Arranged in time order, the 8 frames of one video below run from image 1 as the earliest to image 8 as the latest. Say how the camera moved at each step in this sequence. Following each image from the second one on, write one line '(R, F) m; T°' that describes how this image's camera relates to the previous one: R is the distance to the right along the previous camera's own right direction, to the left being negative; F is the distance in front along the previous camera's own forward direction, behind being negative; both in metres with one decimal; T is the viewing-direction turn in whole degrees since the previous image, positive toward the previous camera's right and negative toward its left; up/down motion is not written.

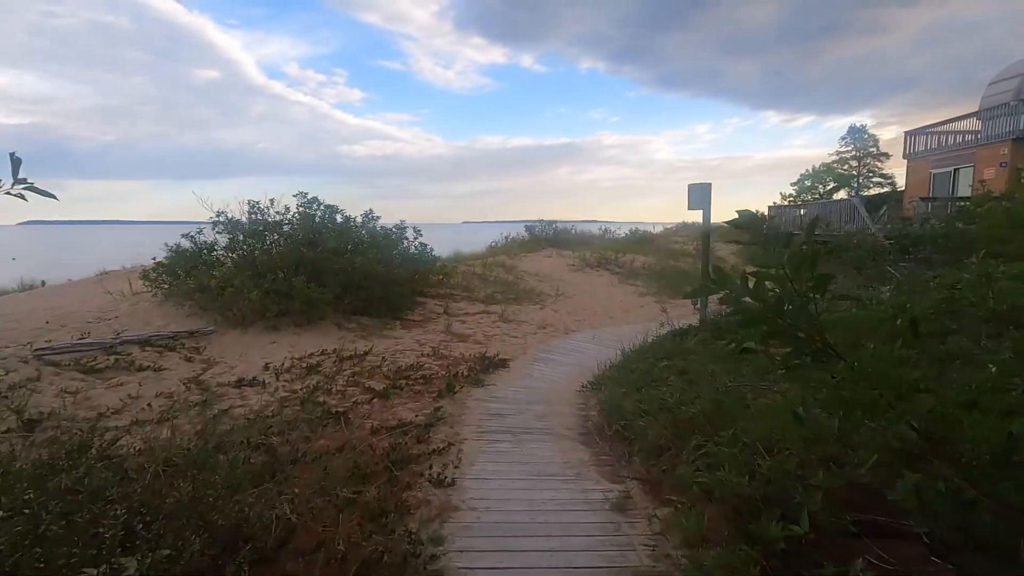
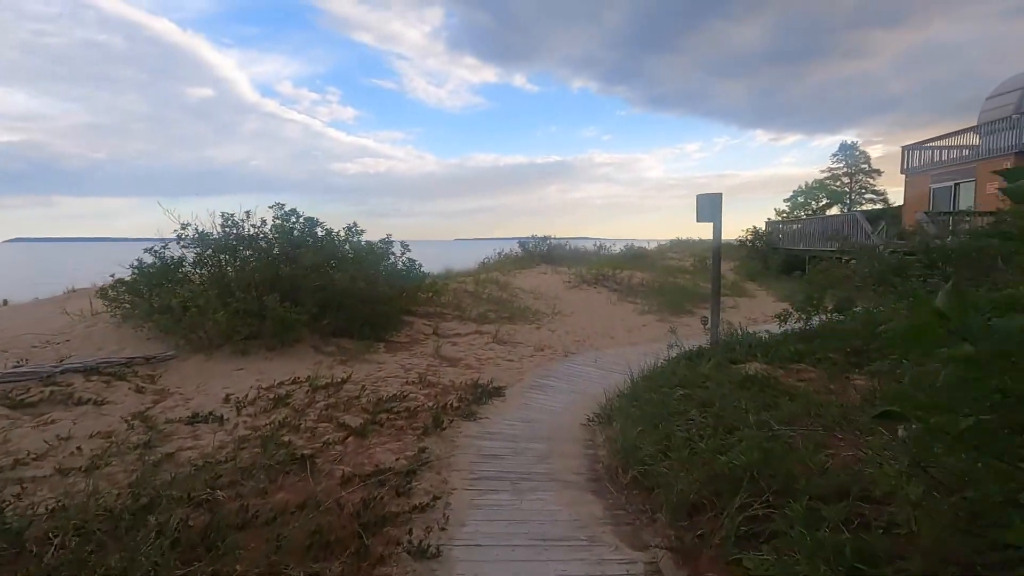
(0.0, +0.8) m; +1°
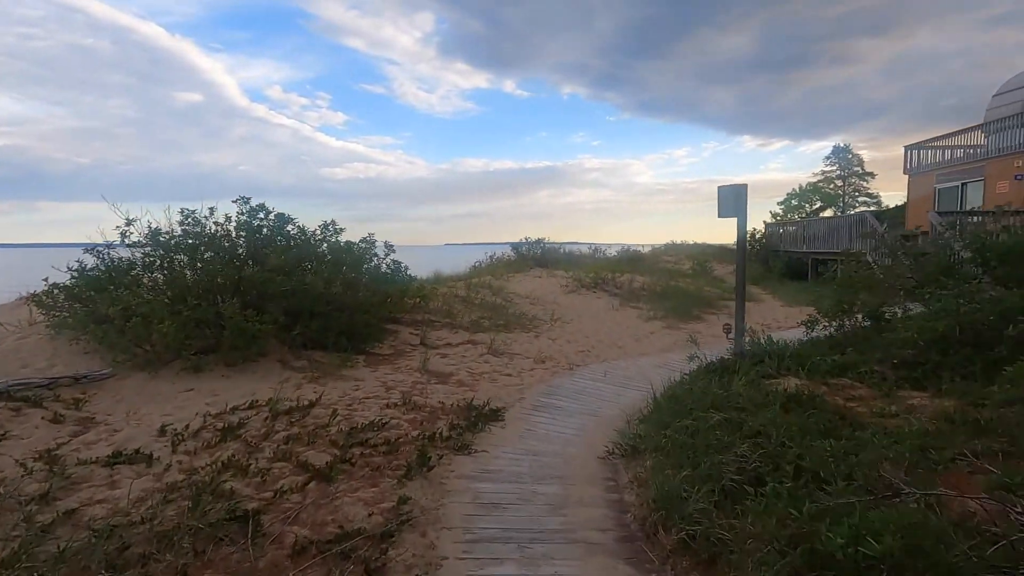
(-0.1, +1.1) m; +1°
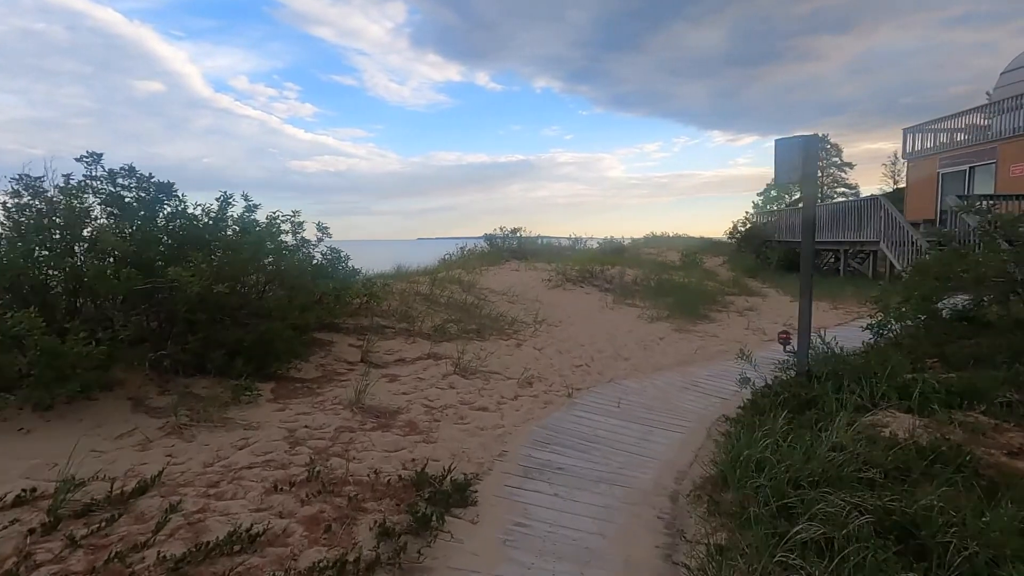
(0.0, +2.3) m; +3°
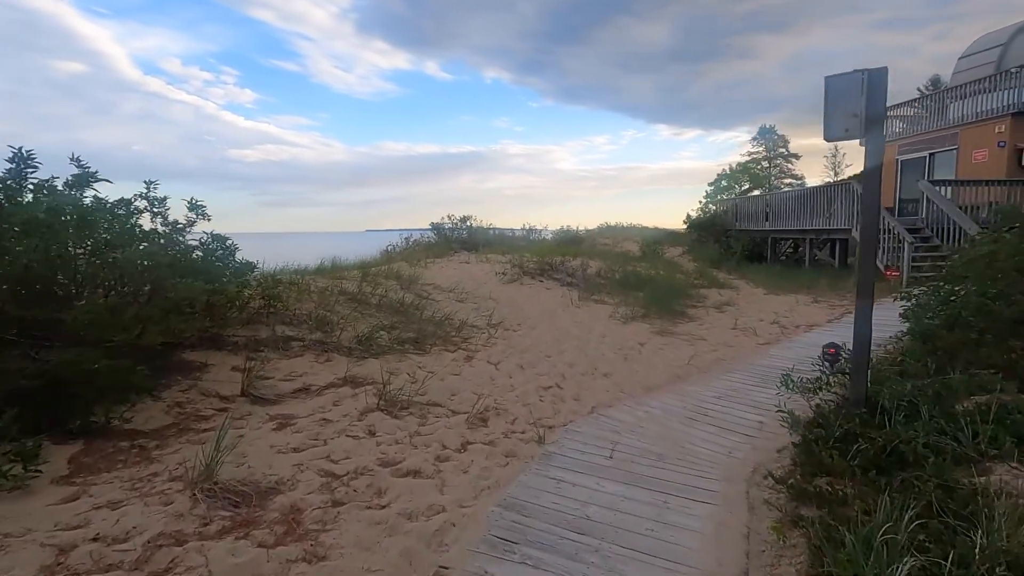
(+0.1, +1.8) m; +5°
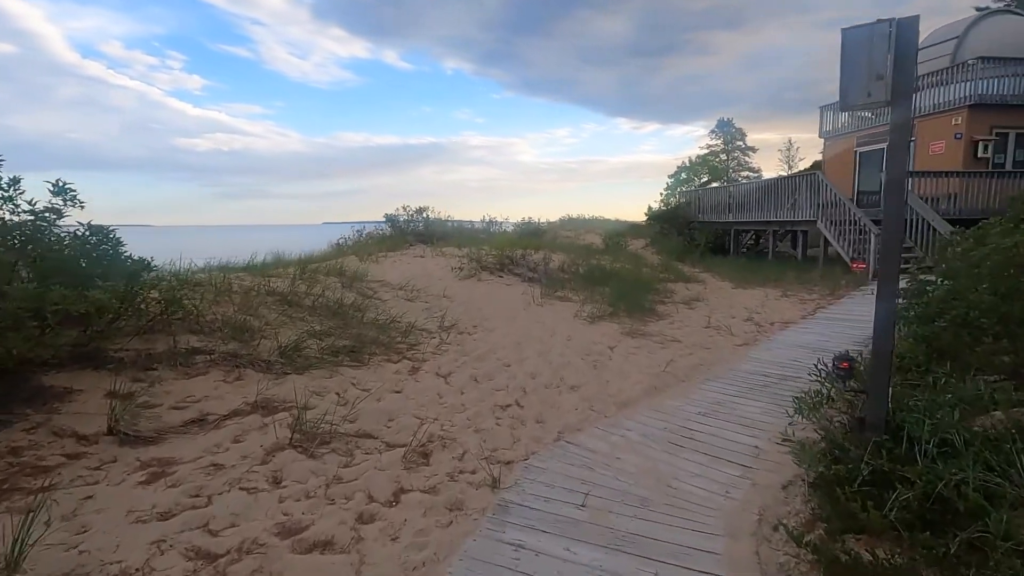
(+0.1, +0.9) m; +4°
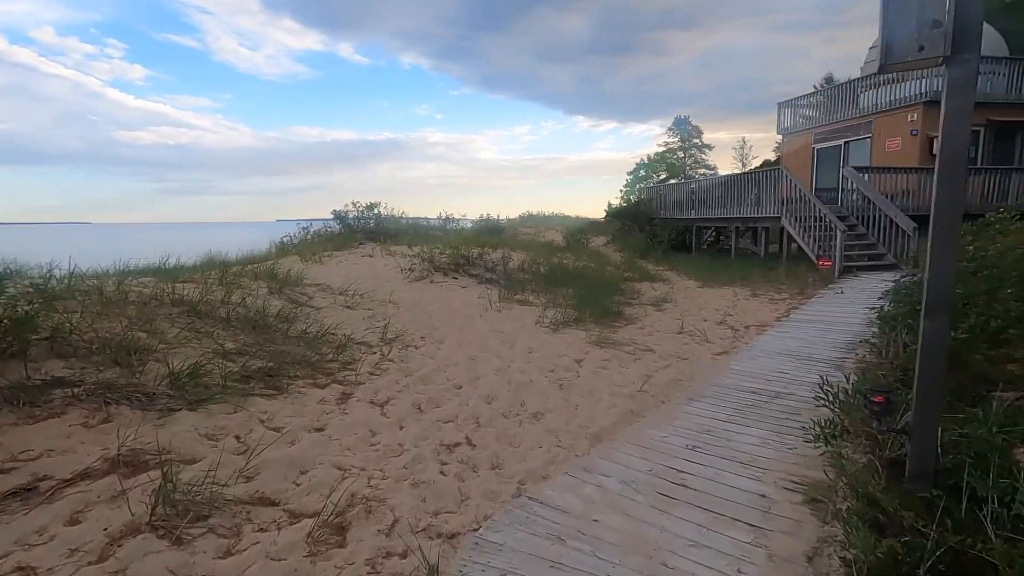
(+0.1, +0.9) m; +4°
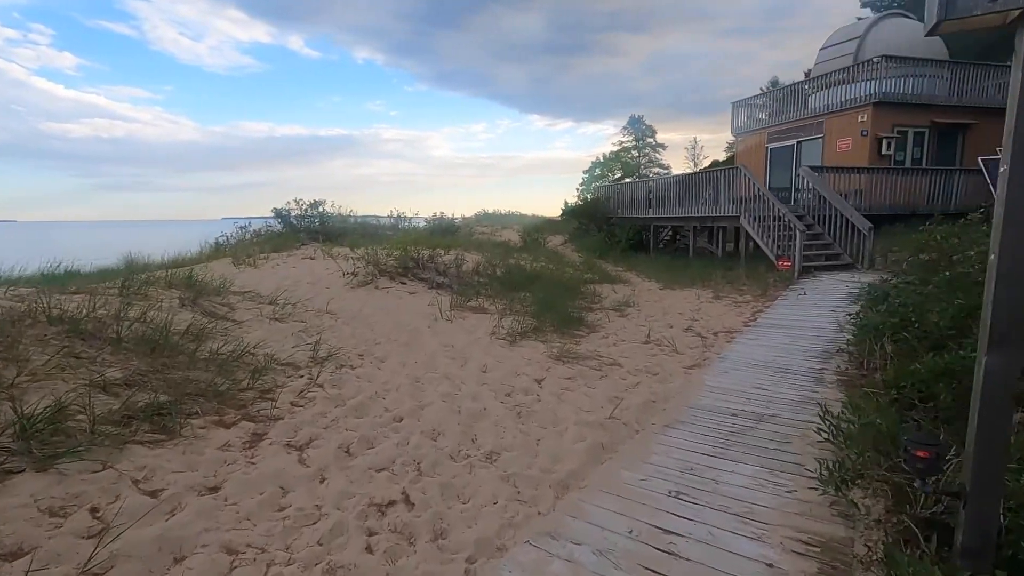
(+0.1, +0.7) m; +5°
